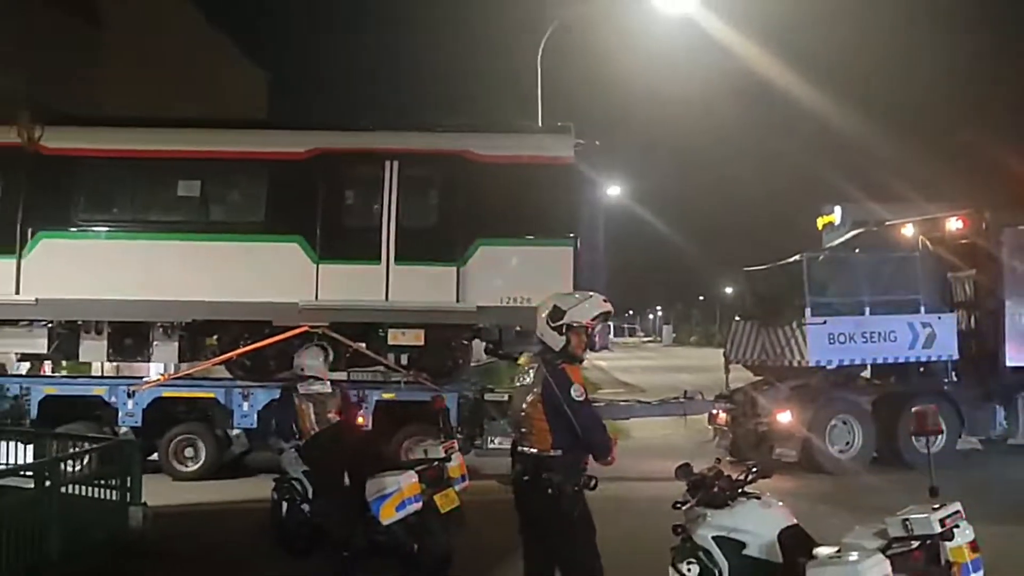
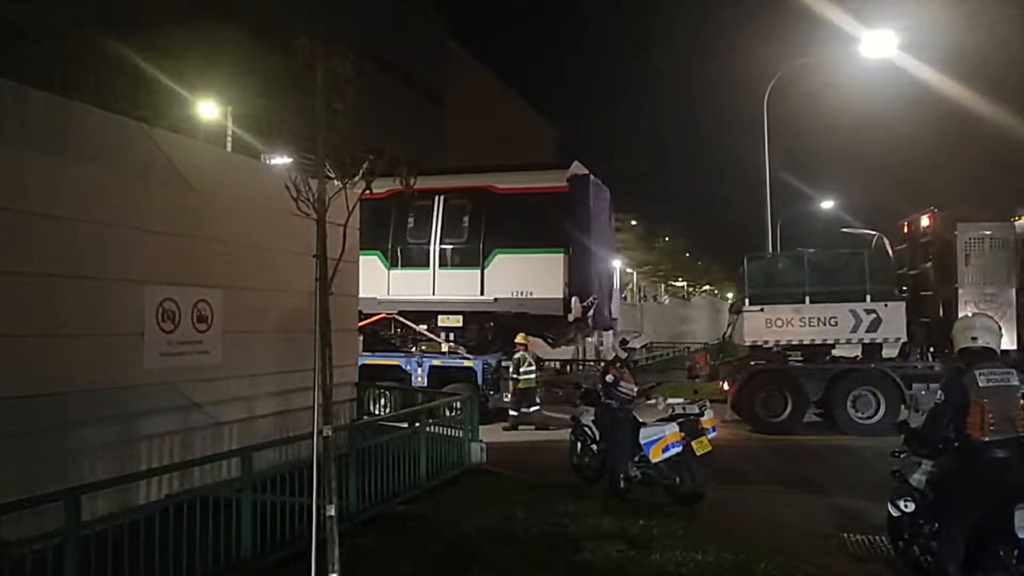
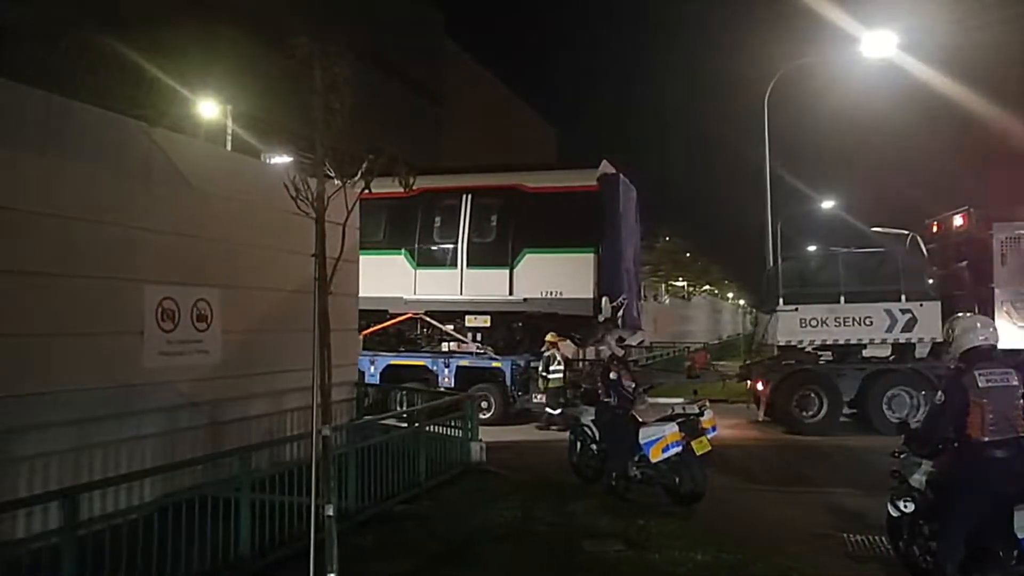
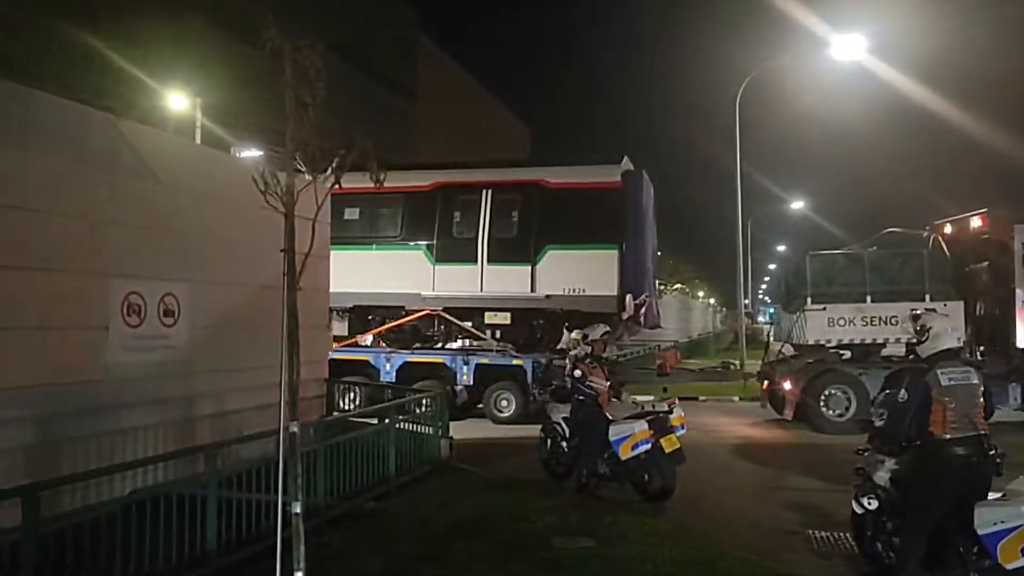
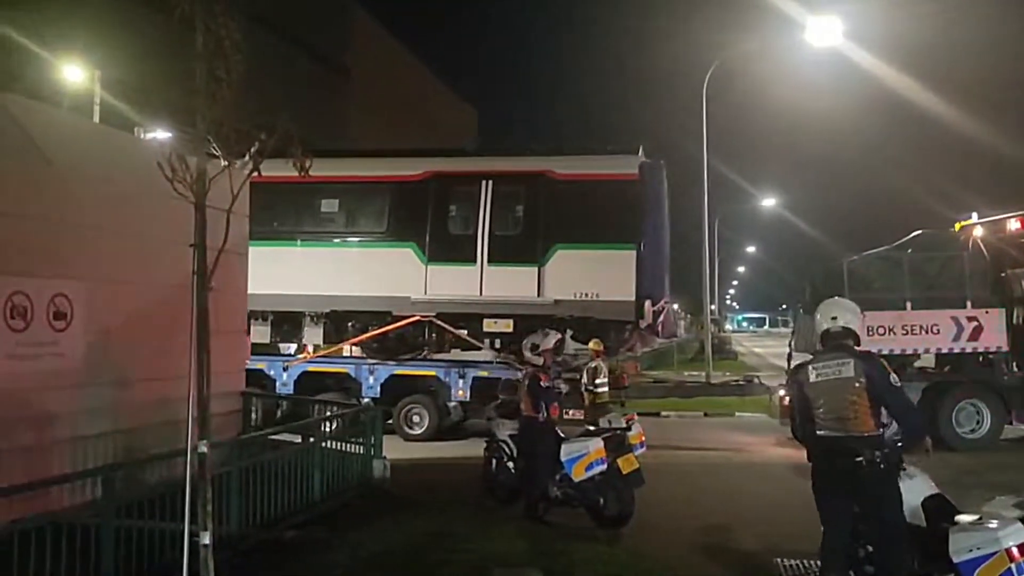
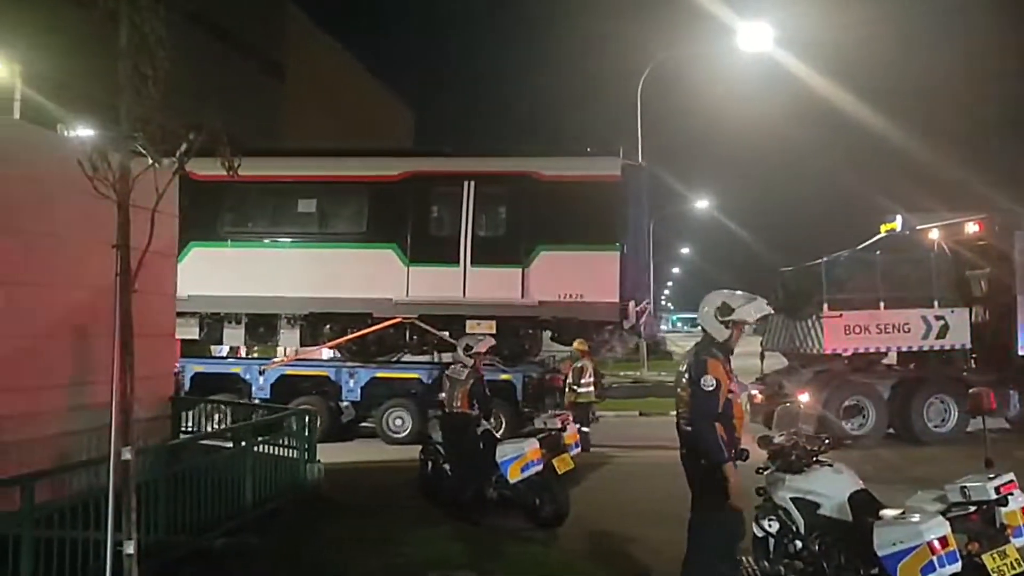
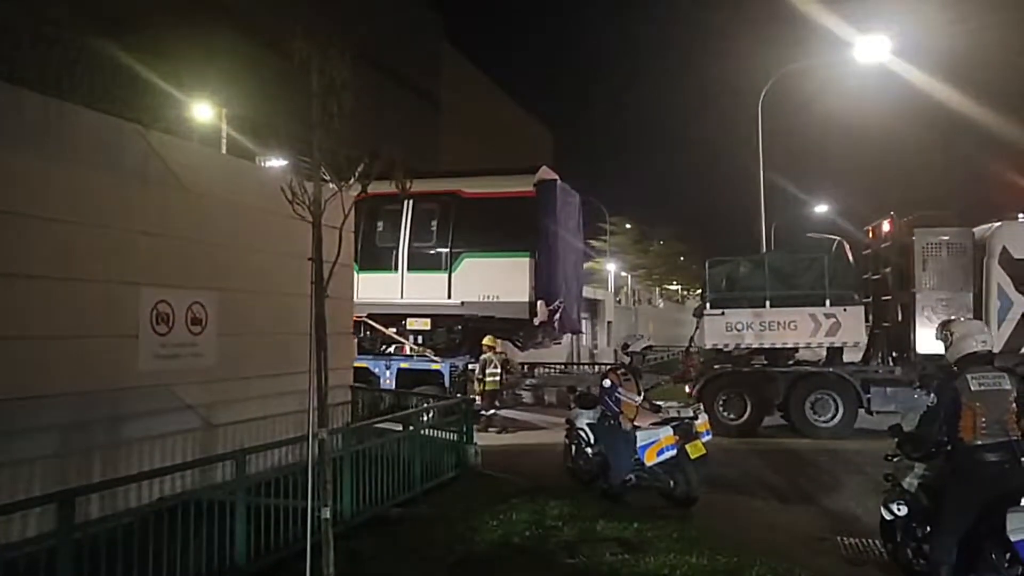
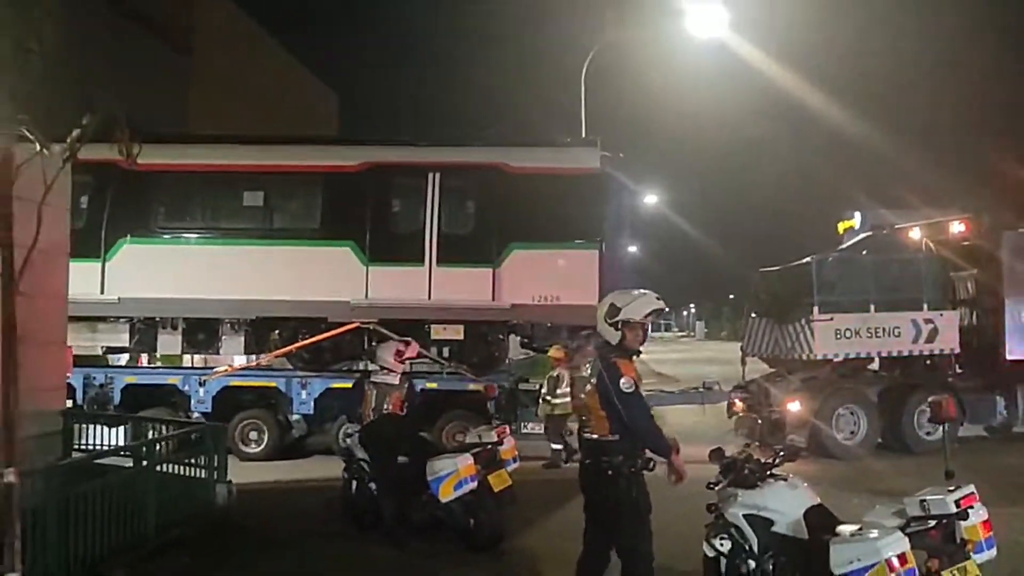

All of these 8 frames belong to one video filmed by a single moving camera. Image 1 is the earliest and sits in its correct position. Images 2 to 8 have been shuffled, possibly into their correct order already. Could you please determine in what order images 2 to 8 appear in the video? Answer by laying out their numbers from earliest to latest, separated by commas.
8, 6, 5, 4, 3, 2, 7
